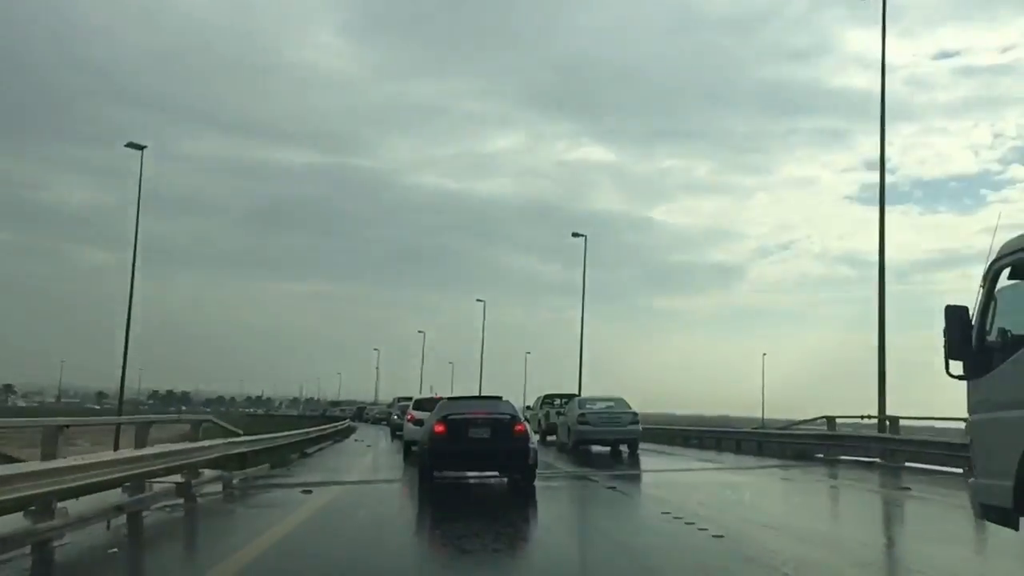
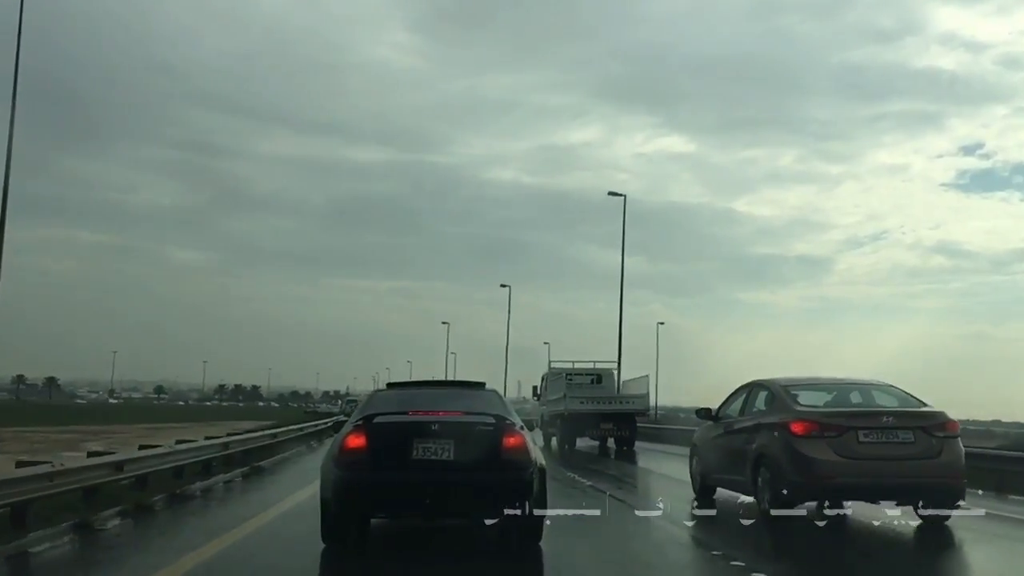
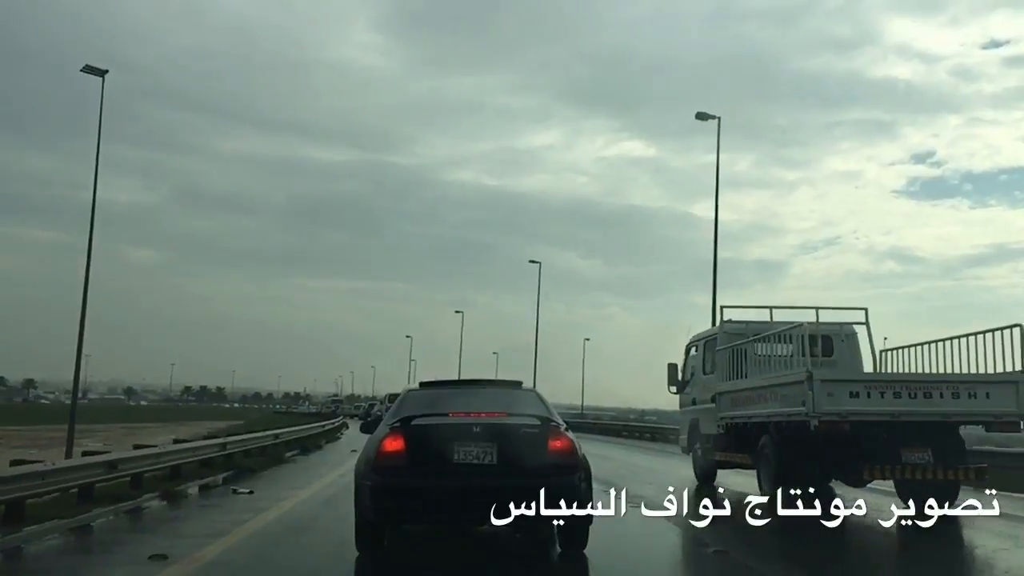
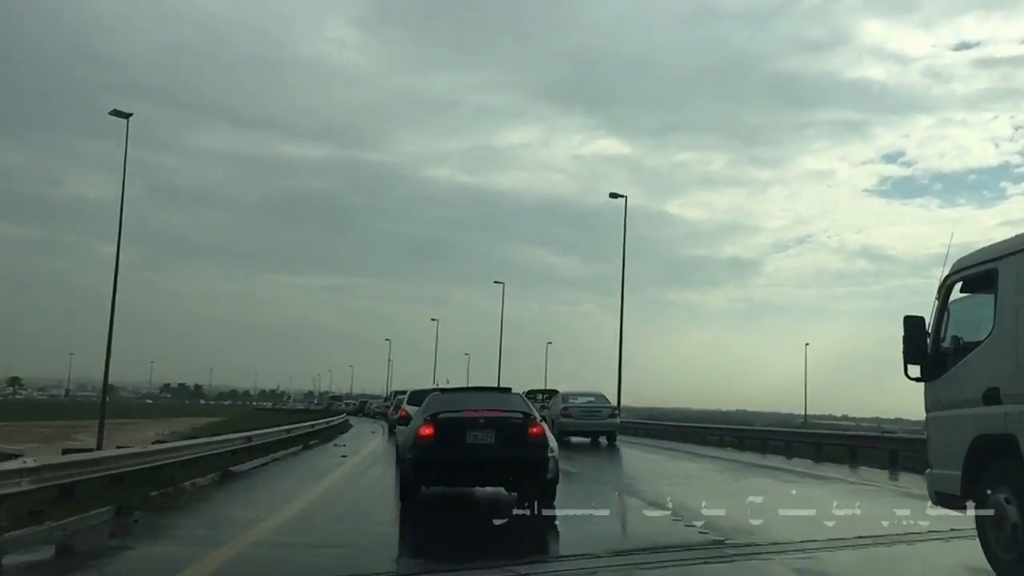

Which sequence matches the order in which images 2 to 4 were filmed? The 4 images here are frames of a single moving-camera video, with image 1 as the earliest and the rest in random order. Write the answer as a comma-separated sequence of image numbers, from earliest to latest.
4, 3, 2
